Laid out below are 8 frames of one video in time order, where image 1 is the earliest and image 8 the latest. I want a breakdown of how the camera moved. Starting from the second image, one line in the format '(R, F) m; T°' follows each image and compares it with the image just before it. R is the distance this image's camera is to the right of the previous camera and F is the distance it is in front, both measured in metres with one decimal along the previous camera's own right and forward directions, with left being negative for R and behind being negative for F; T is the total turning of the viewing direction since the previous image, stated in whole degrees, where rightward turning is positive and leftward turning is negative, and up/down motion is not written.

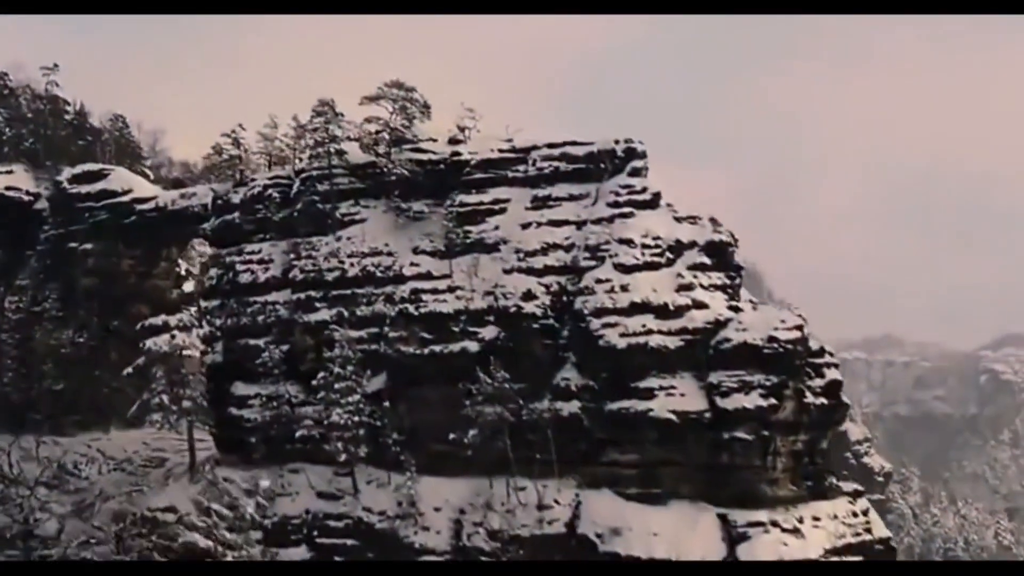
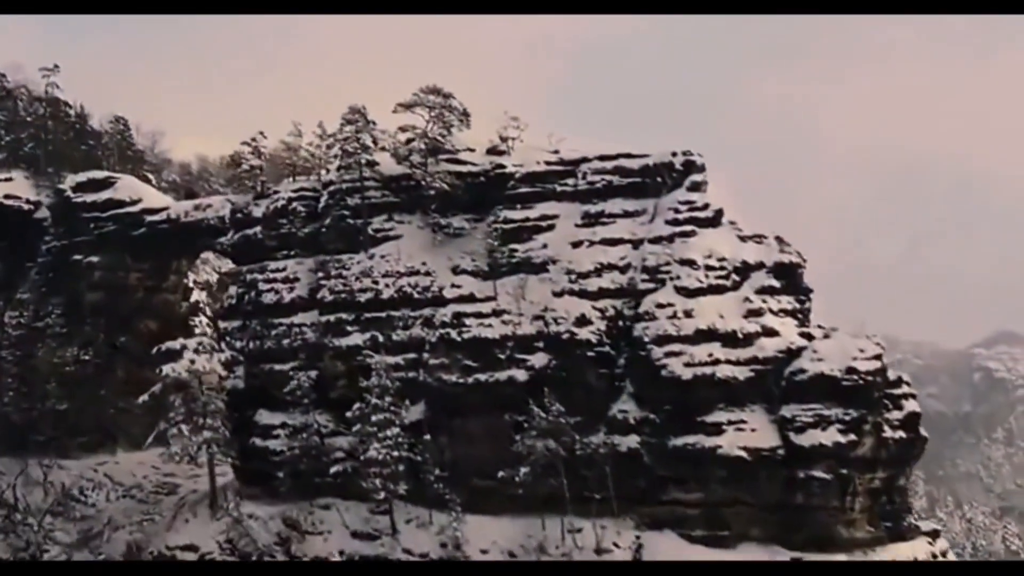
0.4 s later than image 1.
(-0.6, +1.0) m; +1°
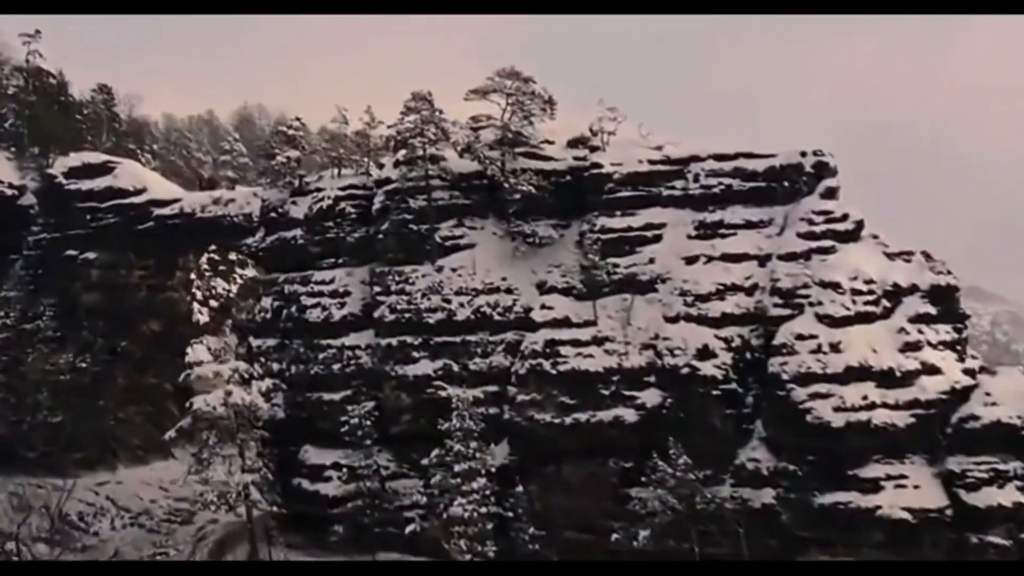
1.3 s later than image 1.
(-1.2, +2.0) m; +2°
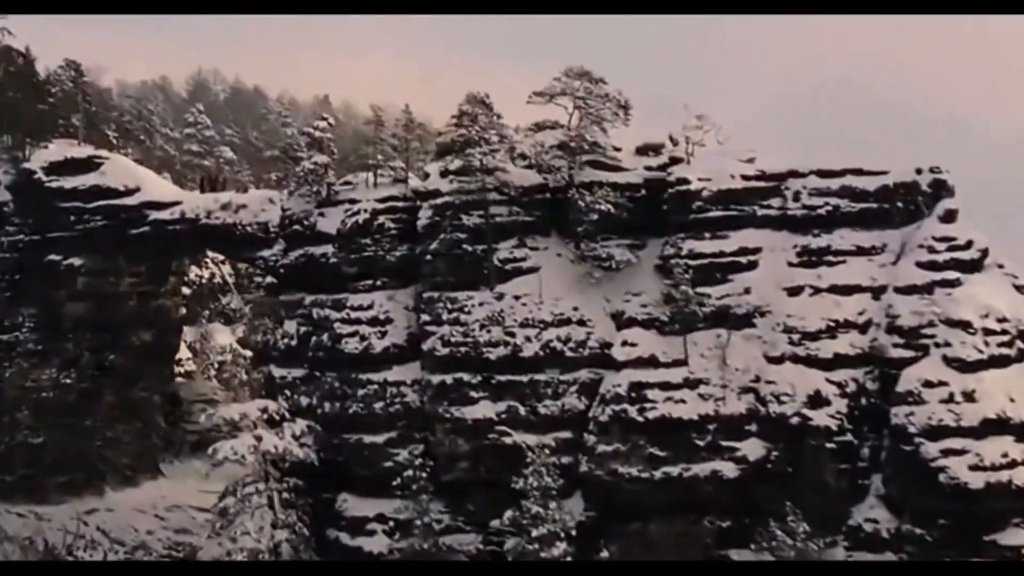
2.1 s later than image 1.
(-1.0, +1.4) m; +3°
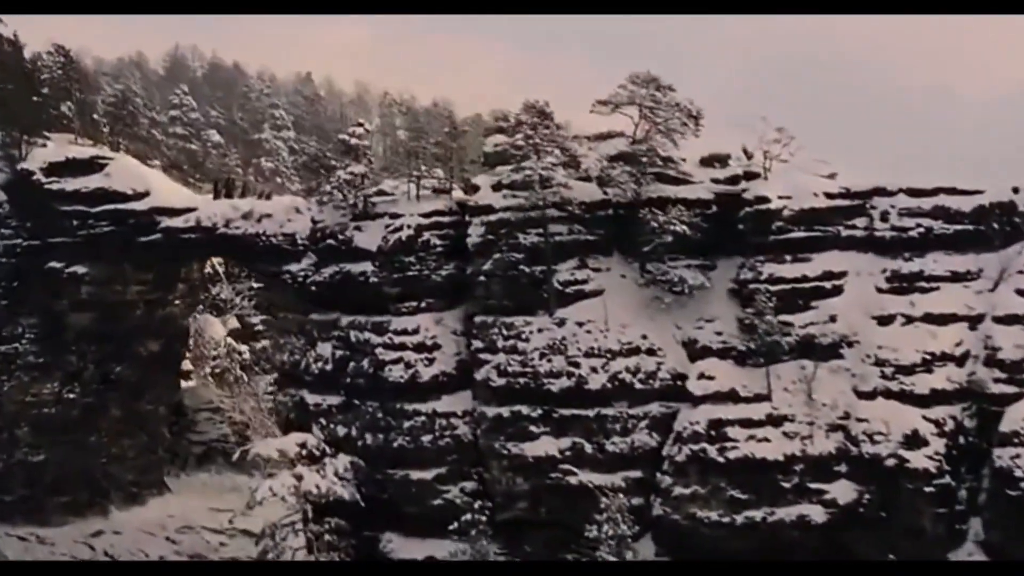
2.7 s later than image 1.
(-0.7, +0.8) m; +2°
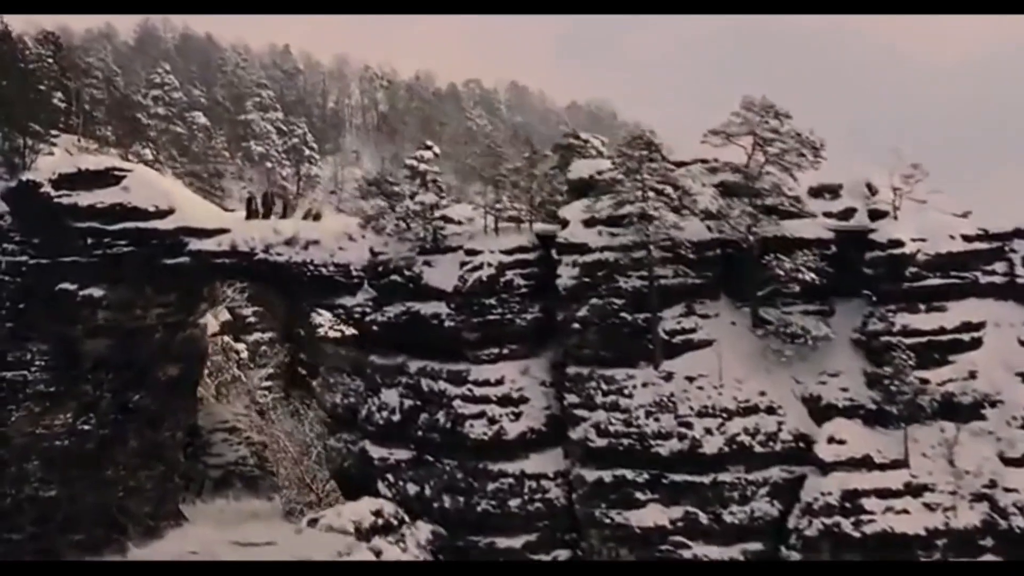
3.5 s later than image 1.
(-0.9, +1.0) m; +2°
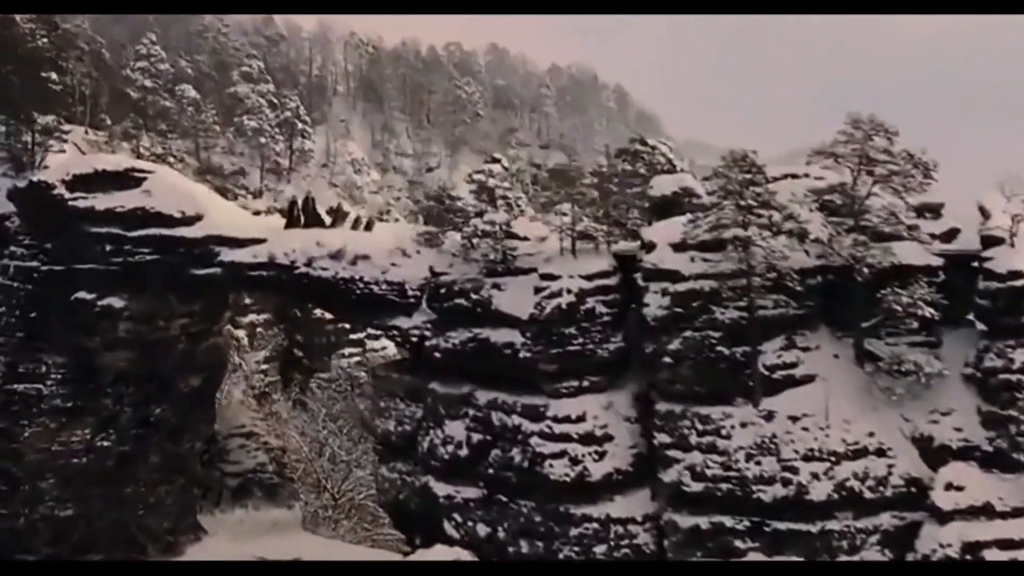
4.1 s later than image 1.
(-0.7, +0.7) m; +2°
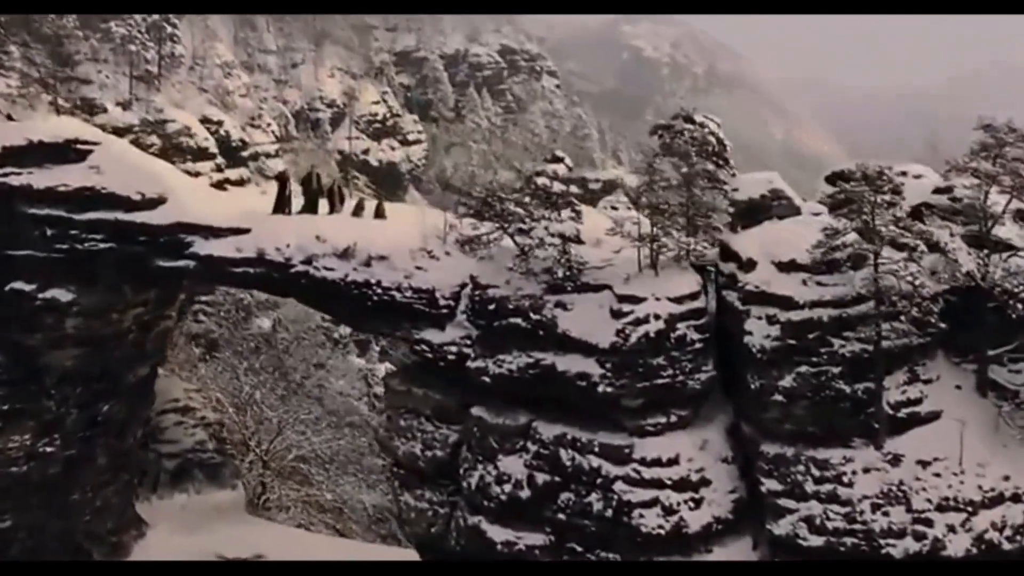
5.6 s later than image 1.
(-1.4, +1.3) m; +8°
